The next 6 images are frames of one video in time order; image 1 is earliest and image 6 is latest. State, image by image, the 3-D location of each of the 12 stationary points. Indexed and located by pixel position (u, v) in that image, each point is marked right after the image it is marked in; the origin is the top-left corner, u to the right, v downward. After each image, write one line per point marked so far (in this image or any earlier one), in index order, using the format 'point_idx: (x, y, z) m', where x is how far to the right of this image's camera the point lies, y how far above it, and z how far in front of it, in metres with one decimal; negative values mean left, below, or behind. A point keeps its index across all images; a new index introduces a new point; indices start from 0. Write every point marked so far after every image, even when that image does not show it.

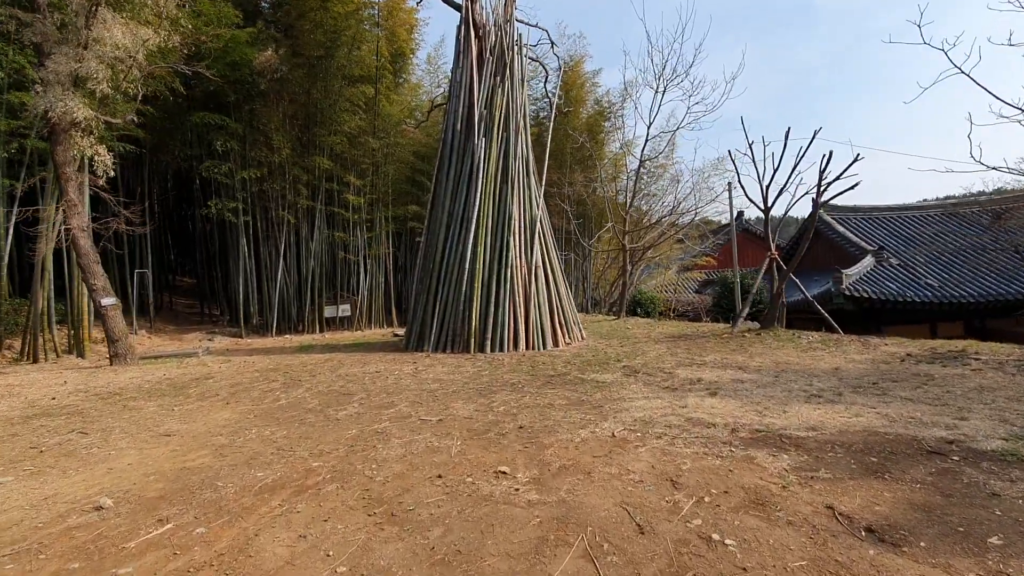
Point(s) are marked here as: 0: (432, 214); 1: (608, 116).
0: (-0.8, +0.8, +5.4) m
1: (+1.8, +3.3, +10.0) m
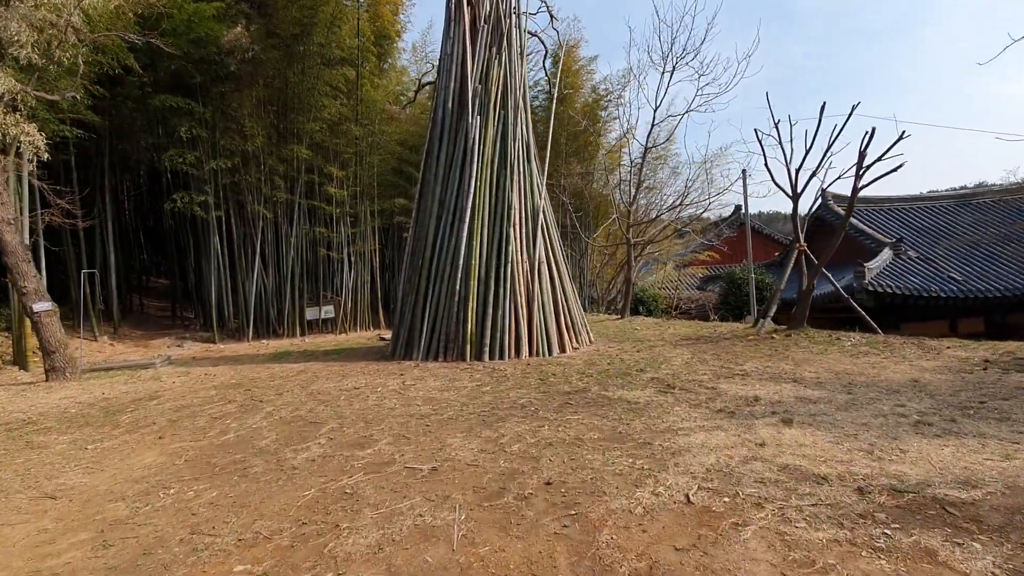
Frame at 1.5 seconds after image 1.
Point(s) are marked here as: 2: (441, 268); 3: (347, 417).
0: (-0.9, +0.8, +4.8) m
1: (+1.7, +3.4, +9.4) m
2: (-0.6, +0.2, +4.4) m
3: (-0.8, -0.6, +2.4) m
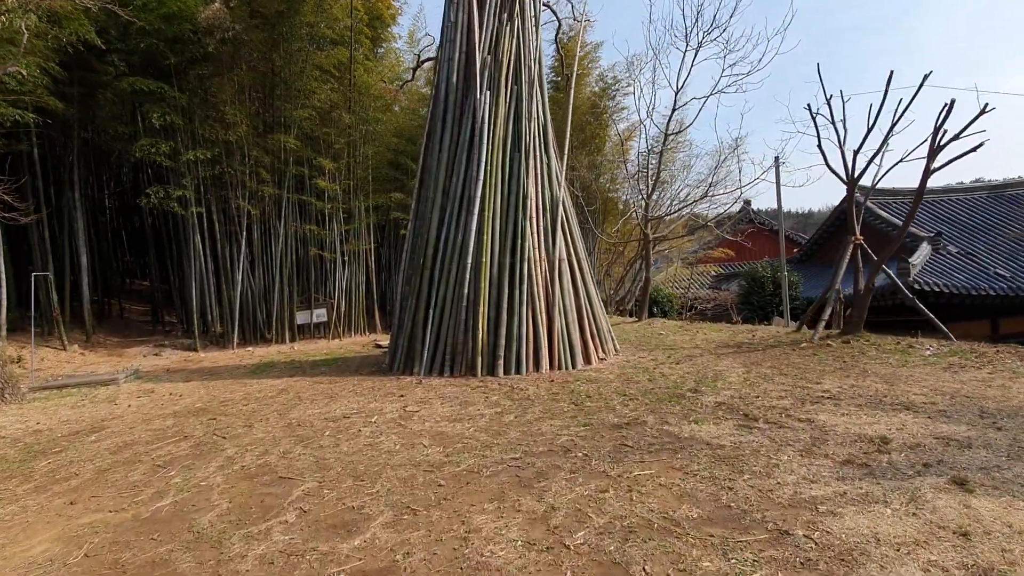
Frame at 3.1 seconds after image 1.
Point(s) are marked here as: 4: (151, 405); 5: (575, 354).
0: (-0.7, +0.8, +4.2) m
1: (+1.8, +3.4, +8.8) m
2: (-0.5, +0.2, +3.8) m
3: (-0.6, -0.6, +1.8) m
4: (-2.4, -0.8, +3.3) m
5: (+0.5, -0.5, +3.9) m
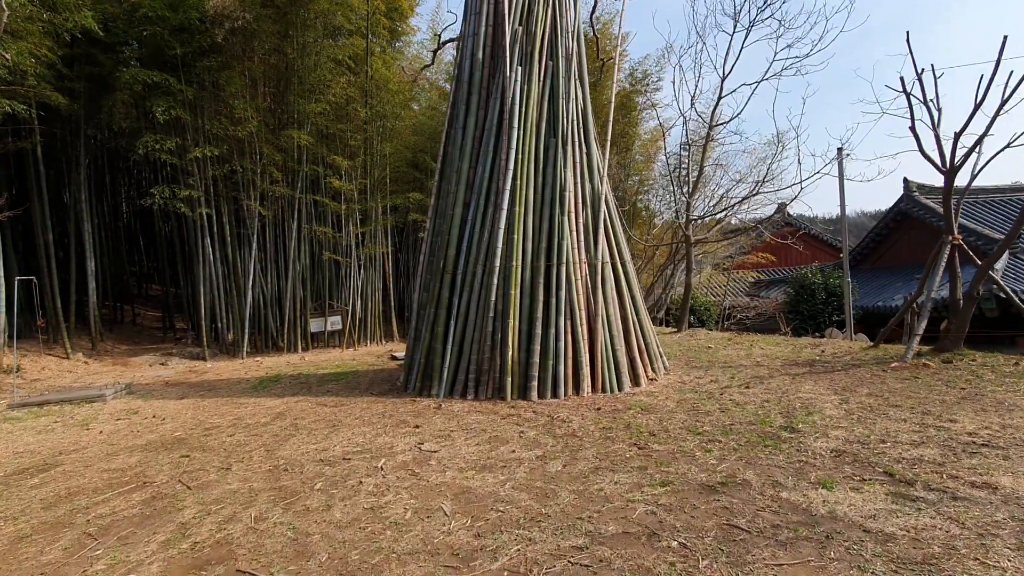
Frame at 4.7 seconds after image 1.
0: (-0.5, +0.7, +3.6) m
1: (+2.2, +3.3, +8.2) m
2: (-0.3, +0.1, +3.3) m
3: (-0.5, -0.7, +1.2) m
4: (-2.2, -0.8, +2.9) m
5: (+0.7, -0.6, +3.3) m
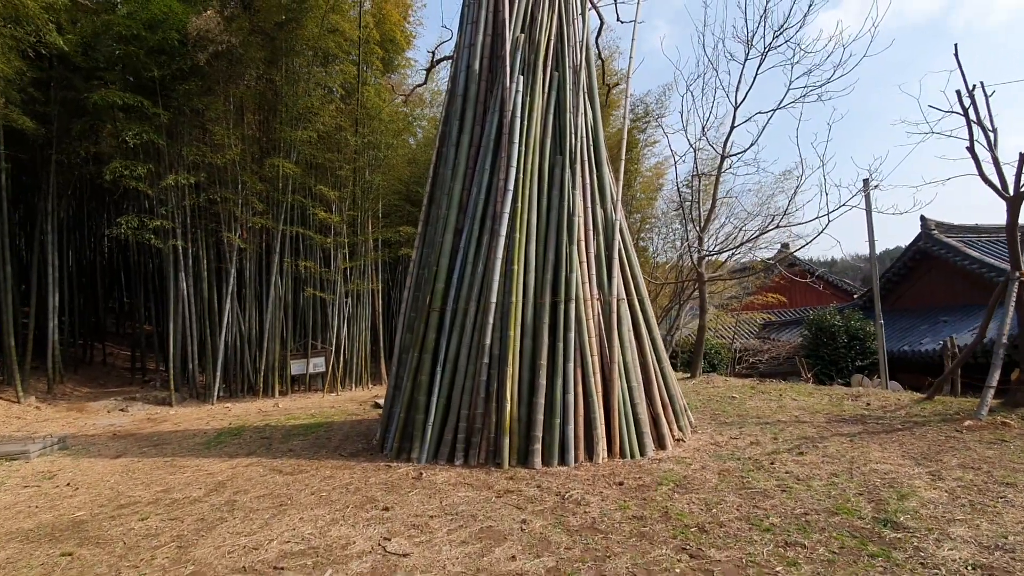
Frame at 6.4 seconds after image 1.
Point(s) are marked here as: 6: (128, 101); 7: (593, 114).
0: (-0.5, +0.5, +3.2) m
1: (+2.2, +2.6, +8.0) m
2: (-0.3, -0.1, +2.7) m
3: (-0.5, -0.7, +0.7) m
4: (-2.2, -1.0, +2.3) m
5: (+0.7, -0.8, +2.7) m
6: (-4.0, +2.0, +5.4) m
7: (+0.5, +1.1, +3.2) m
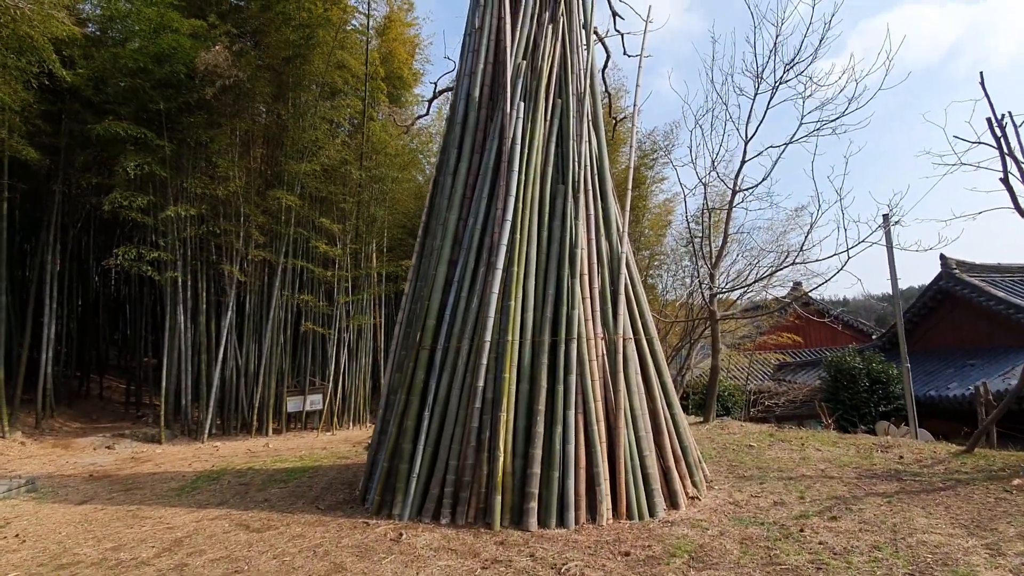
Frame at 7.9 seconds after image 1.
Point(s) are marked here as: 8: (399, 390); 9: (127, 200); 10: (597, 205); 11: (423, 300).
0: (-0.5, +0.3, +3.0) m
1: (+2.3, +2.0, +7.9) m
2: (-0.3, -0.3, +2.5) m
3: (-0.5, -0.7, +0.4) m
4: (-2.2, -1.1, +2.0) m
5: (+0.7, -1.0, +2.4) m
6: (-4.0, +1.6, +5.4) m
7: (+0.5, +0.9, +3.1) m
8: (-0.6, -0.5, +2.6) m
9: (-4.2, +0.9, +5.5) m
10: (+0.5, +0.5, +2.9) m
11: (-0.5, -0.1, +2.7) m
